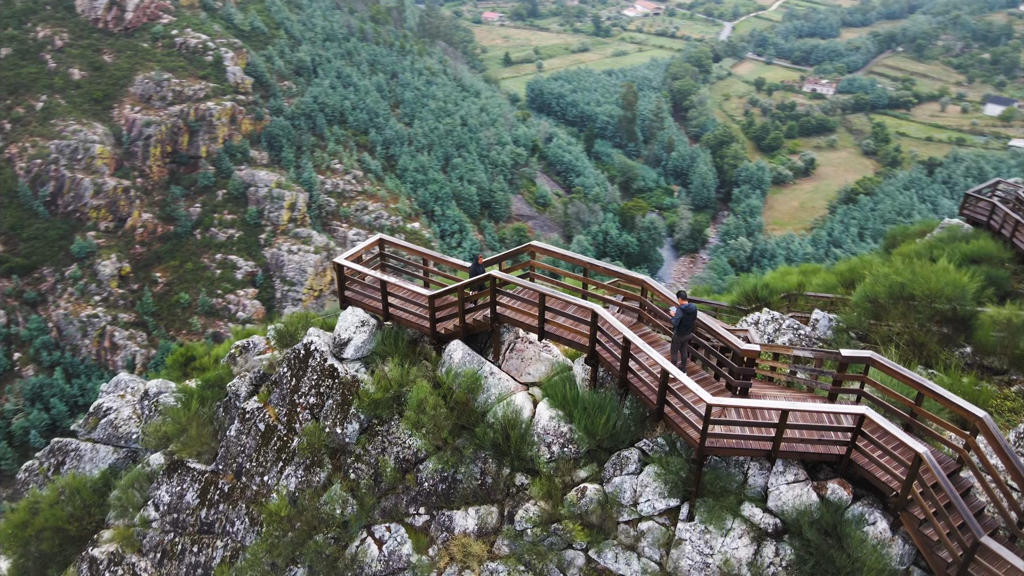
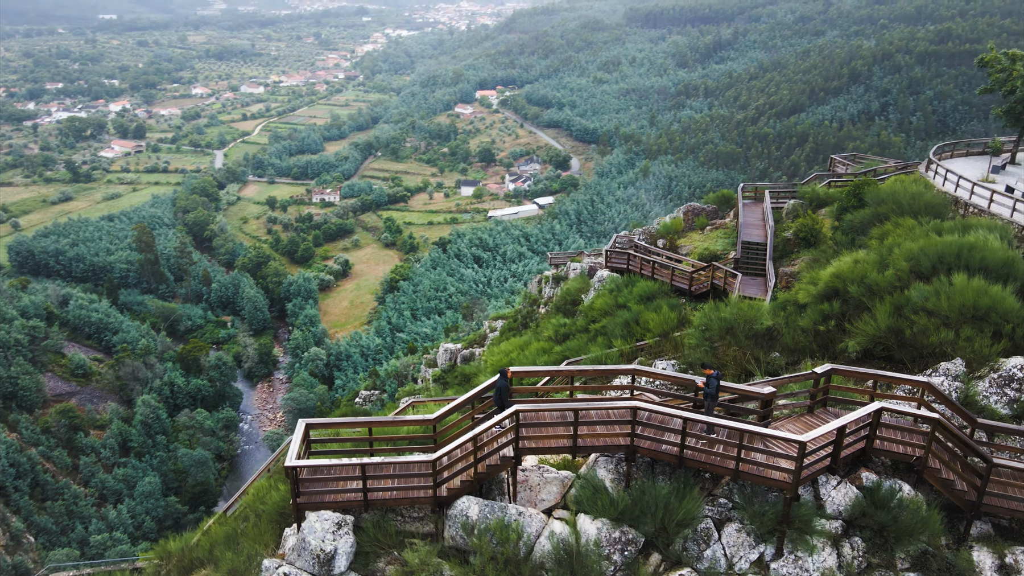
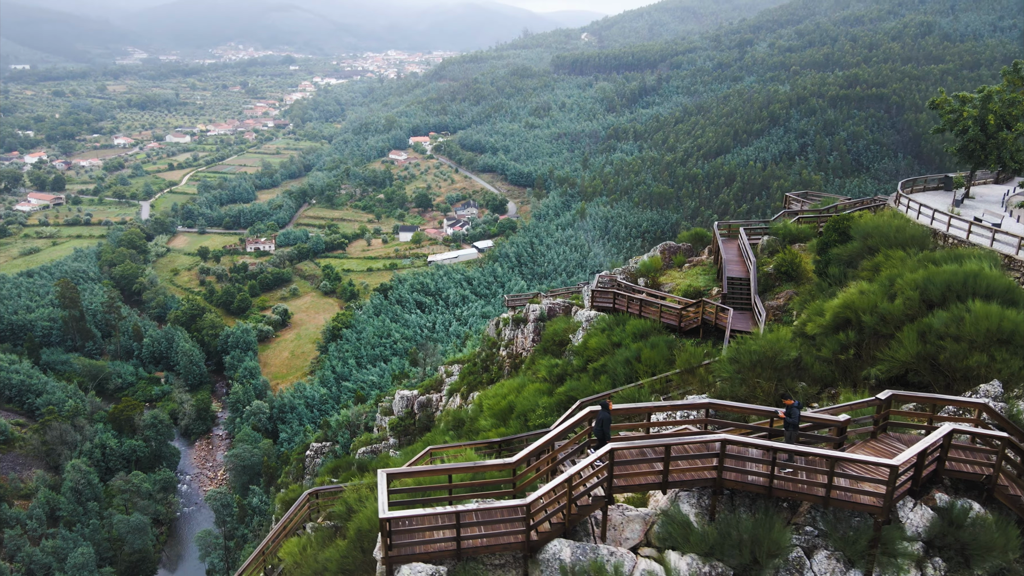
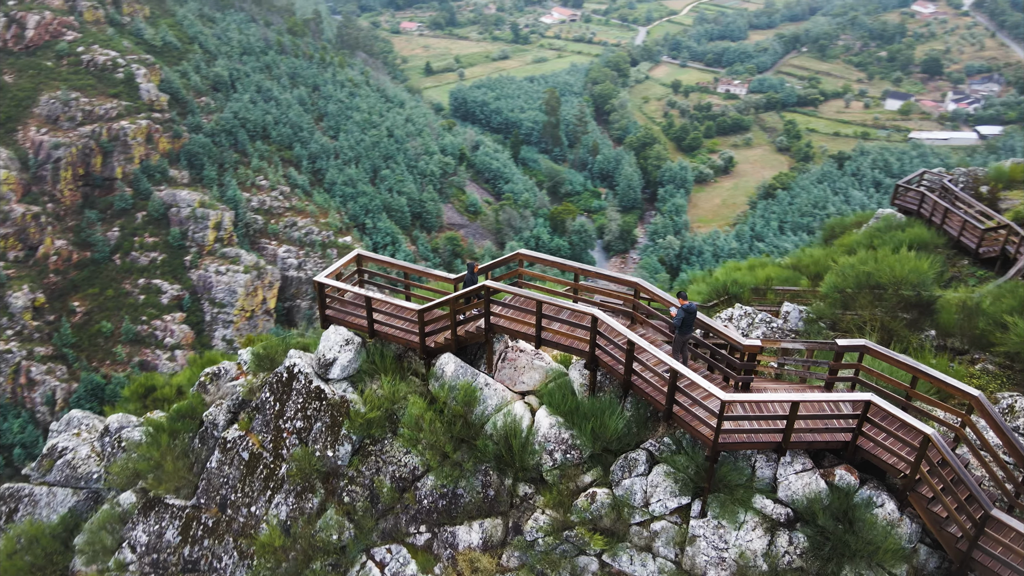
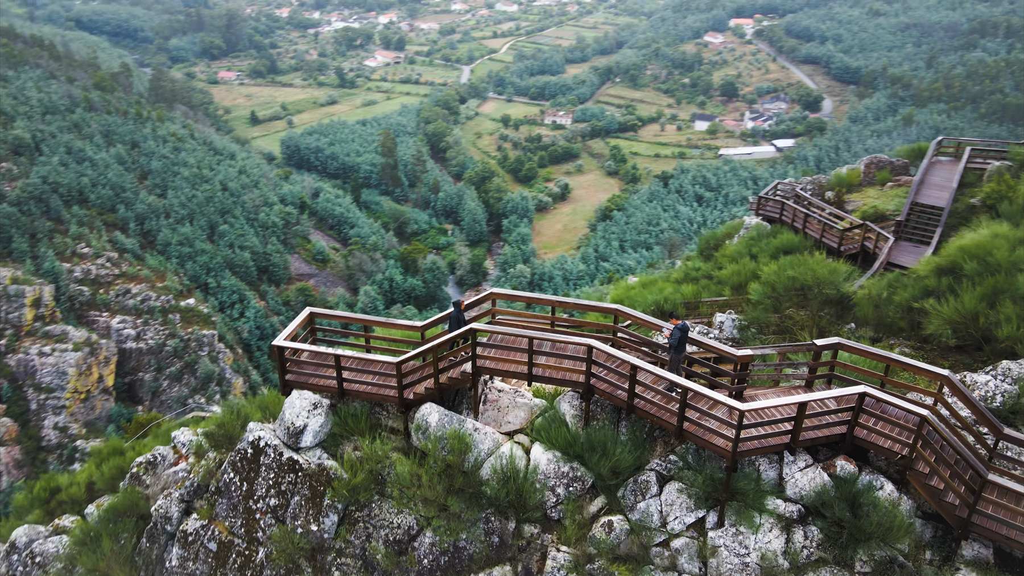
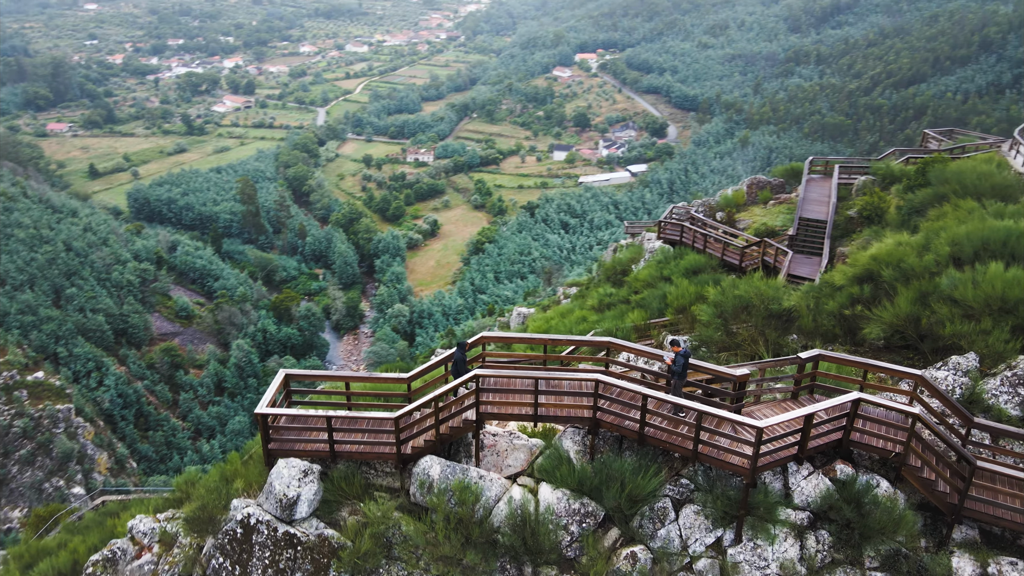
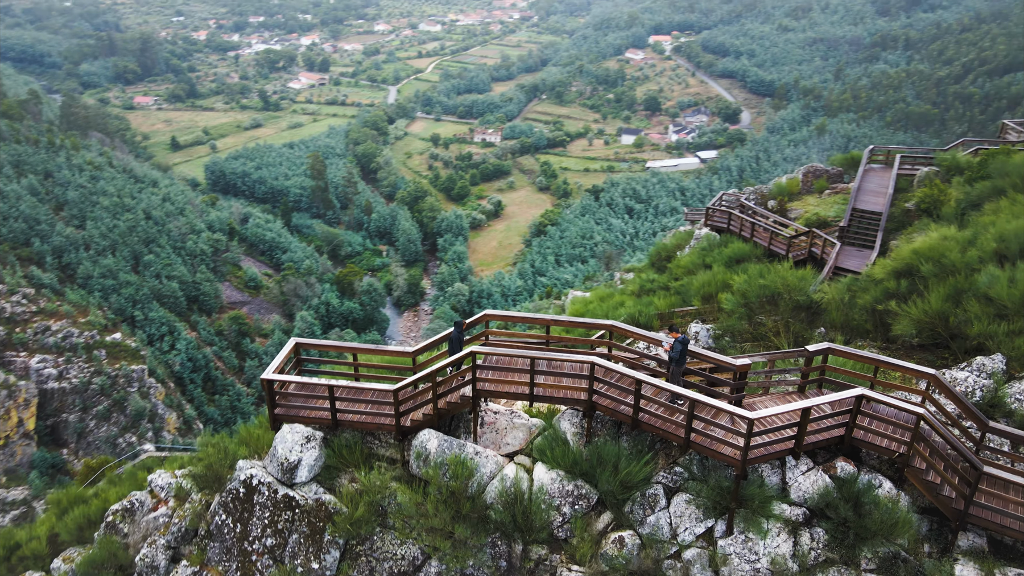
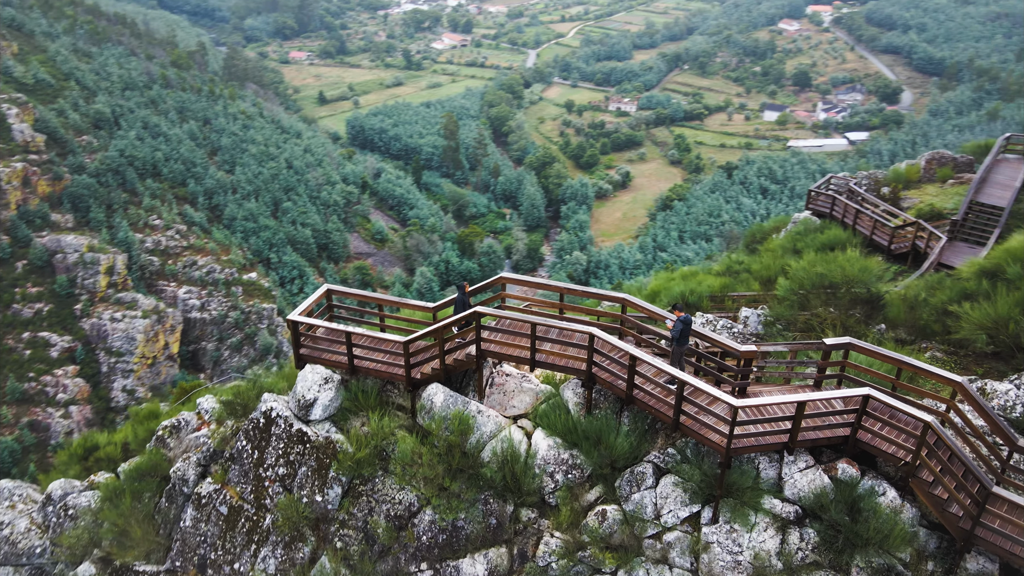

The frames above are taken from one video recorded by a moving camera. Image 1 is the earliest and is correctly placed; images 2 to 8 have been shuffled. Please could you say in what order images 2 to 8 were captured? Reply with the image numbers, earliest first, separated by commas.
4, 8, 5, 7, 6, 2, 3
